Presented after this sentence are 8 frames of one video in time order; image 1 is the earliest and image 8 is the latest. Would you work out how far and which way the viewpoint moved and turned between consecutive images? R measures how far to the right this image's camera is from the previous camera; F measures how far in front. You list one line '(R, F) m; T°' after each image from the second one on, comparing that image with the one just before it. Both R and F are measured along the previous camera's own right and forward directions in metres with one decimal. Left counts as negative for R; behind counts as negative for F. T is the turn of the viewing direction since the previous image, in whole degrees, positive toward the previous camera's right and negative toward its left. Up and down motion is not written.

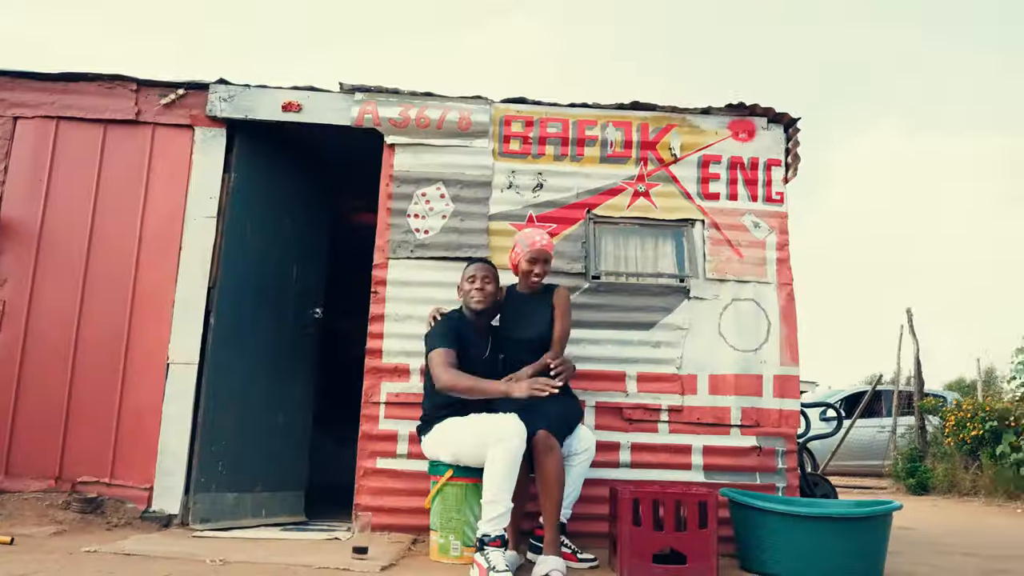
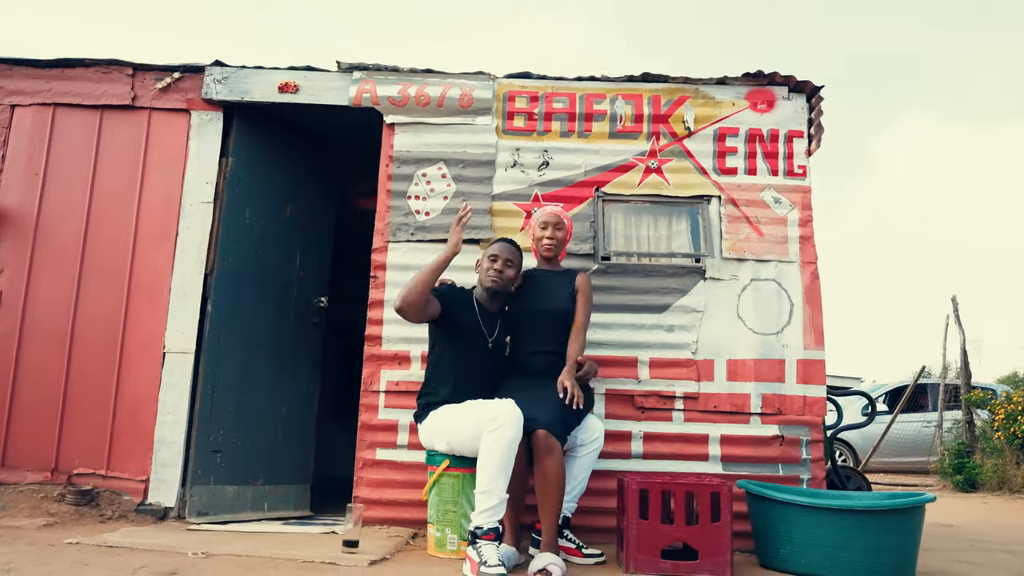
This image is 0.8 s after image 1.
(+0.2, +0.2) m; -3°
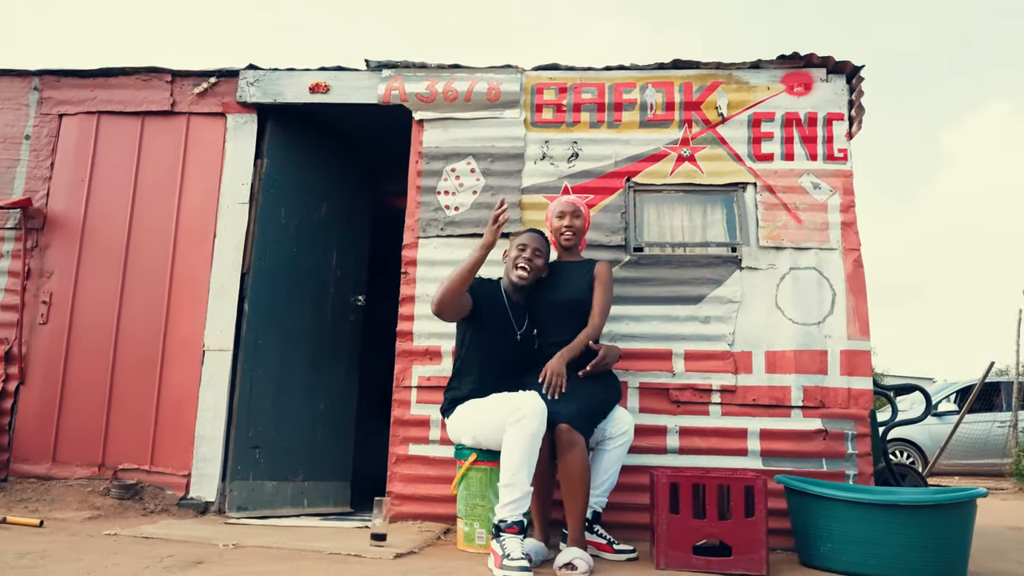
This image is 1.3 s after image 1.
(+0.2, 0.0) m; -4°
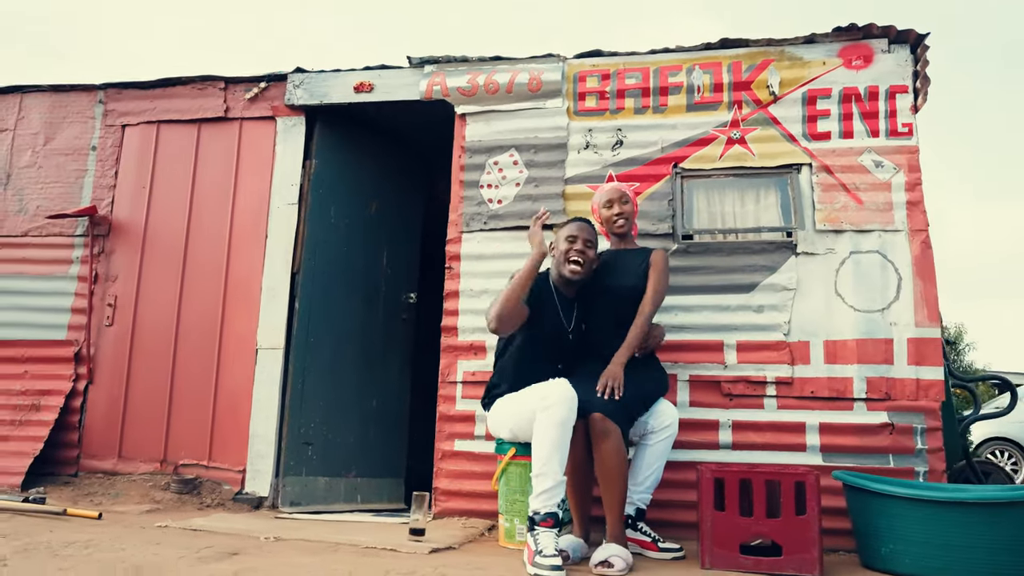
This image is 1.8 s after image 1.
(+0.2, +0.1) m; -6°
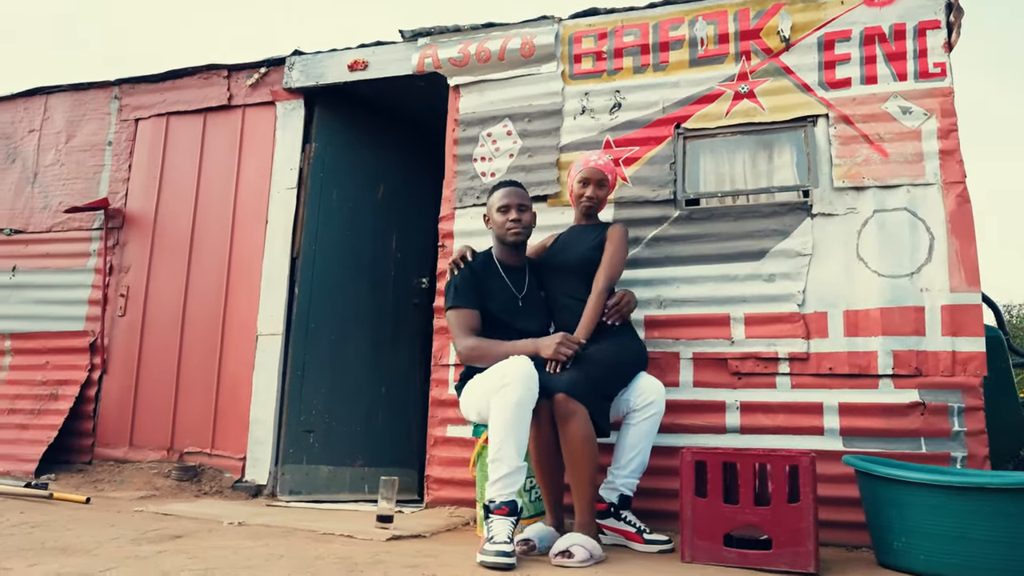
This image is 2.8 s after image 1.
(+0.6, +0.3) m; -7°
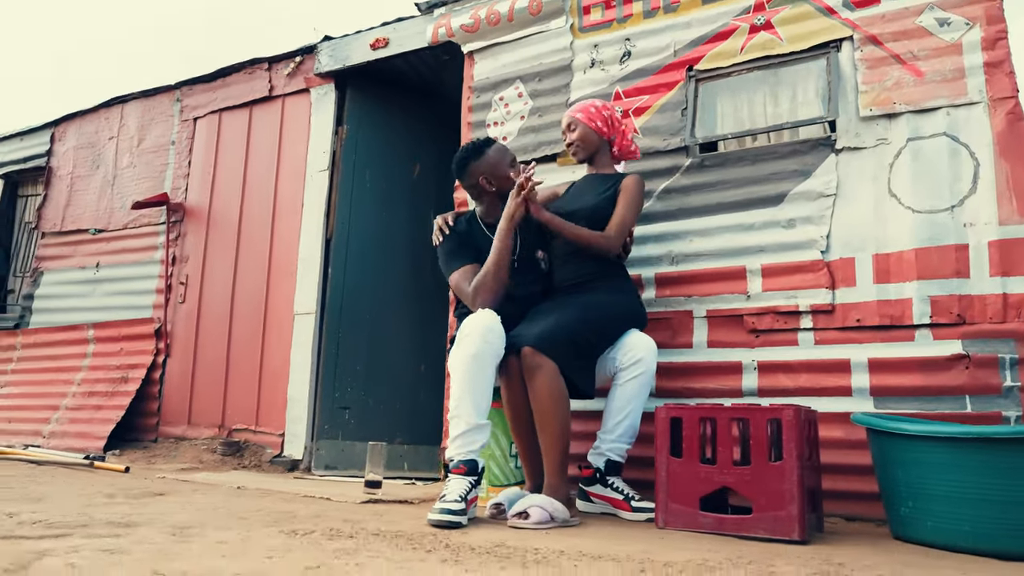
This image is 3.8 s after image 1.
(+0.7, +0.2) m; -11°
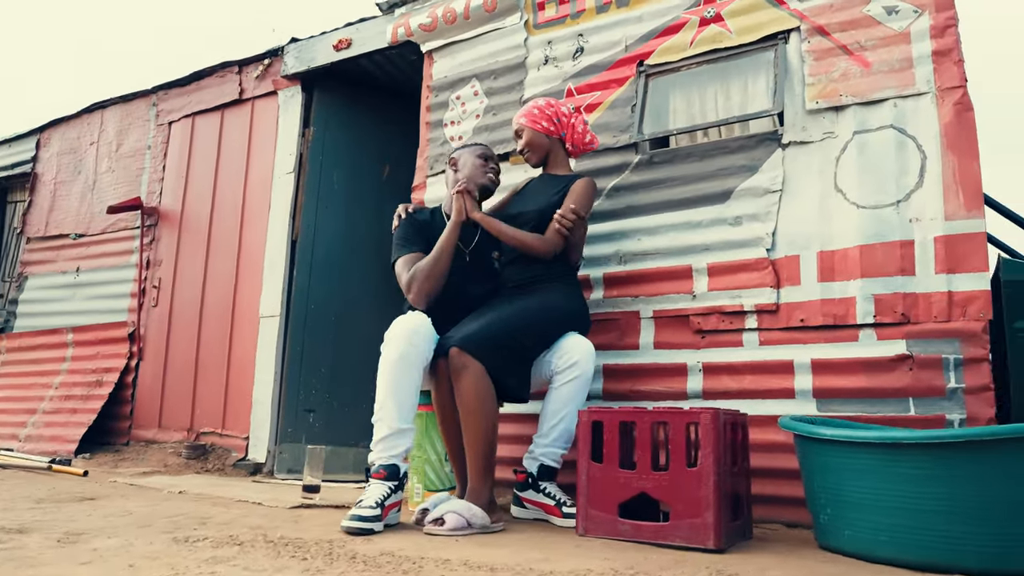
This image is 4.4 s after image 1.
(+0.4, +0.1) m; -2°
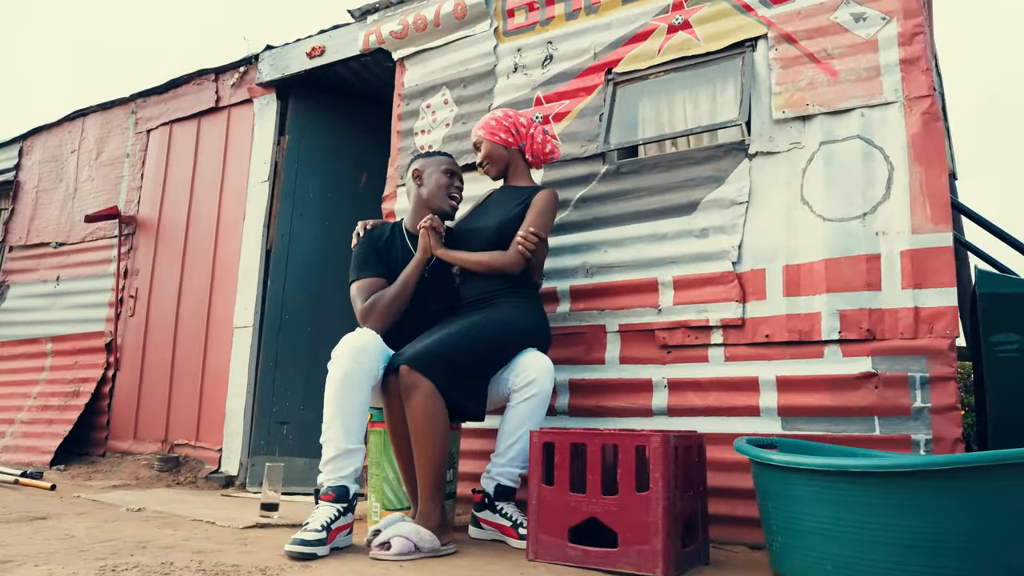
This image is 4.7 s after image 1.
(+0.2, +0.1) m; -1°
